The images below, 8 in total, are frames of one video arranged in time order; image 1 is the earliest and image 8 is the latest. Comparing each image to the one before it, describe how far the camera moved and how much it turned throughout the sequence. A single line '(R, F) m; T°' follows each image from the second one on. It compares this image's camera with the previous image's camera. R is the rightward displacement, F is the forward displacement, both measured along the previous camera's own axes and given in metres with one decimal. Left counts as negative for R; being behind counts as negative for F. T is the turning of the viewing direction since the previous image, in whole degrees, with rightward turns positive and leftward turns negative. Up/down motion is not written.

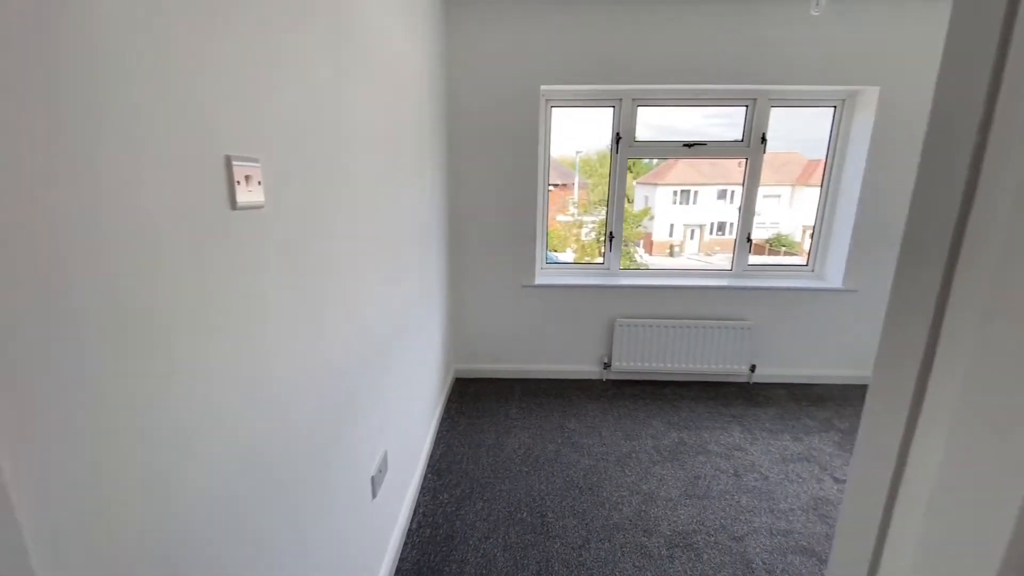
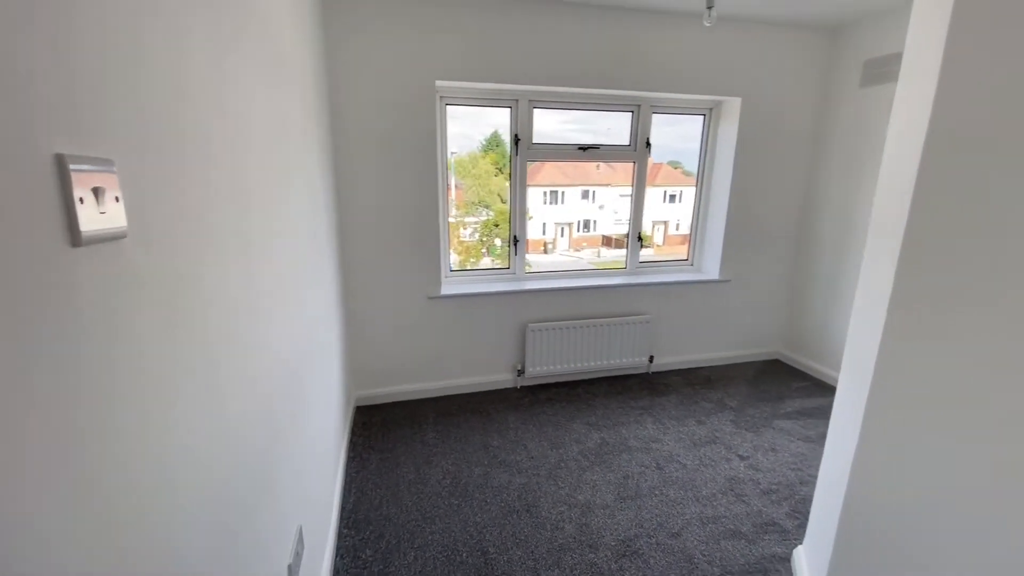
(-0.2, +0.2) m; +15°
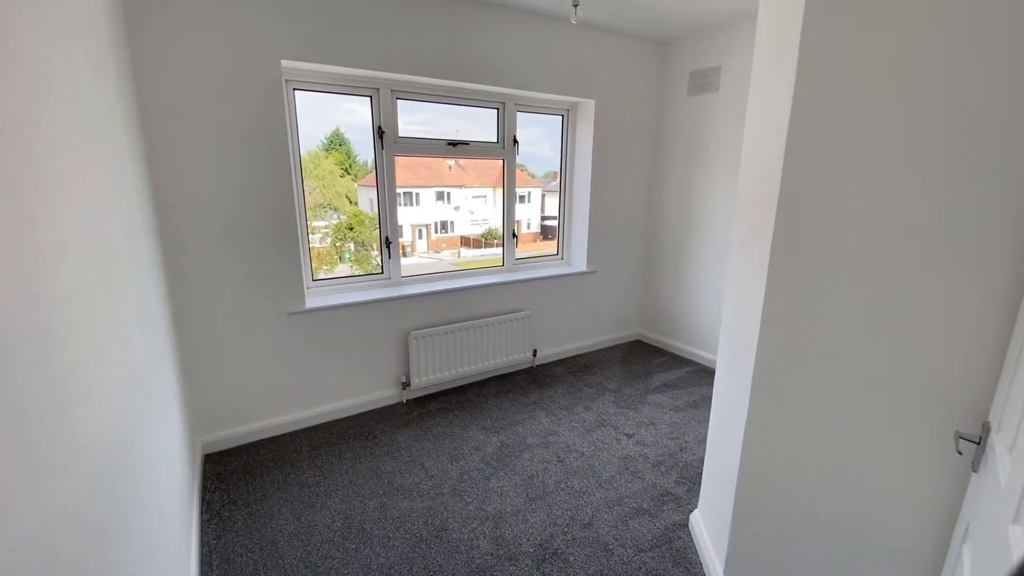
(-0.1, +0.2) m; +18°
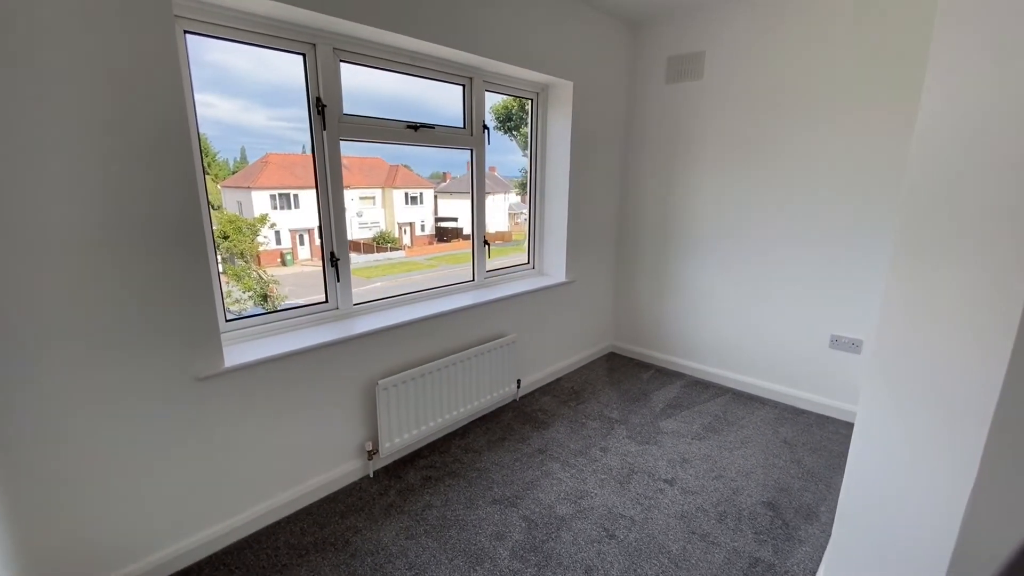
(-0.5, +0.7) m; +14°
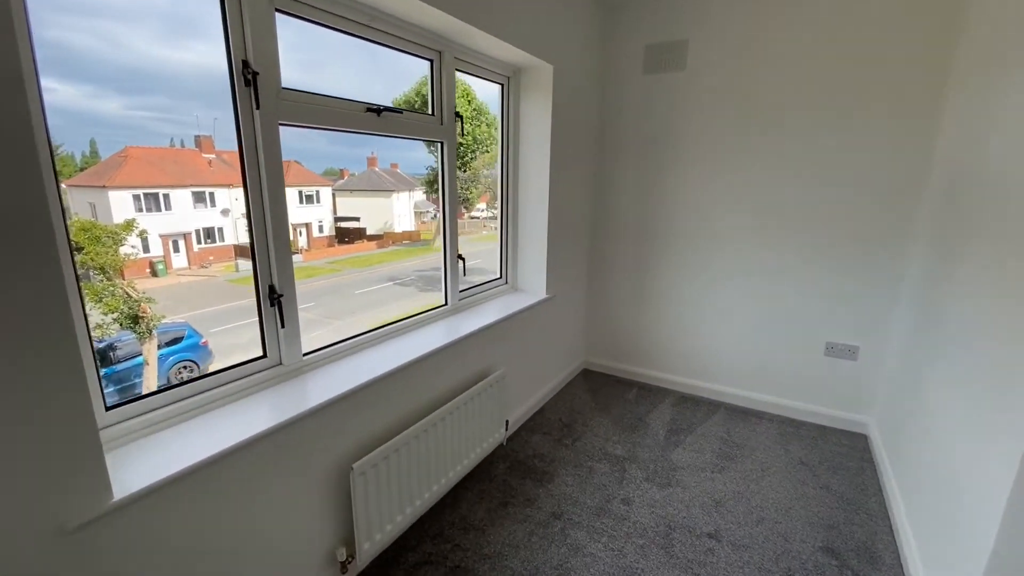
(-0.4, +0.5) m; +12°
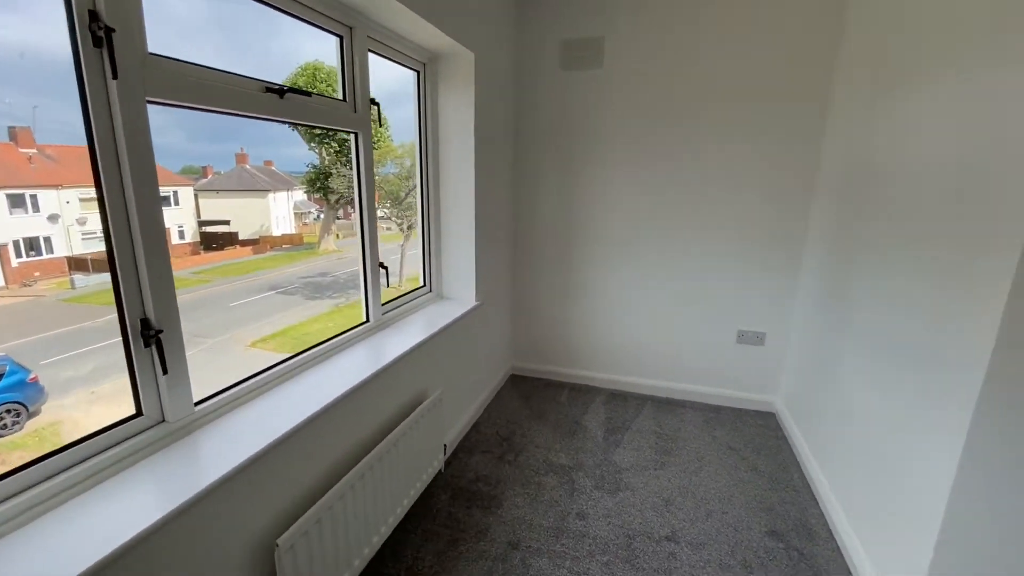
(-0.2, +0.2) m; +13°
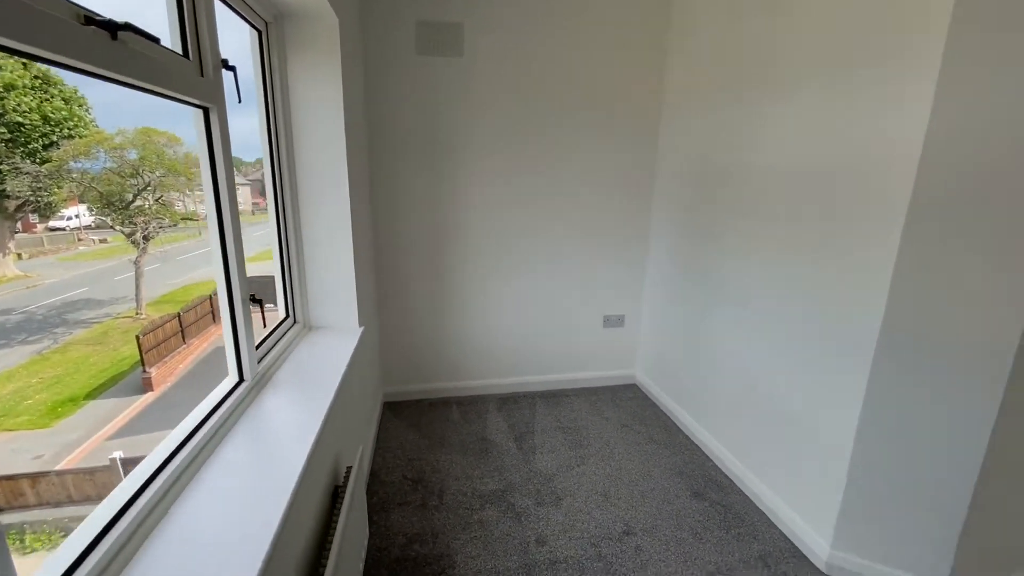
(-0.5, +0.4) m; +26°
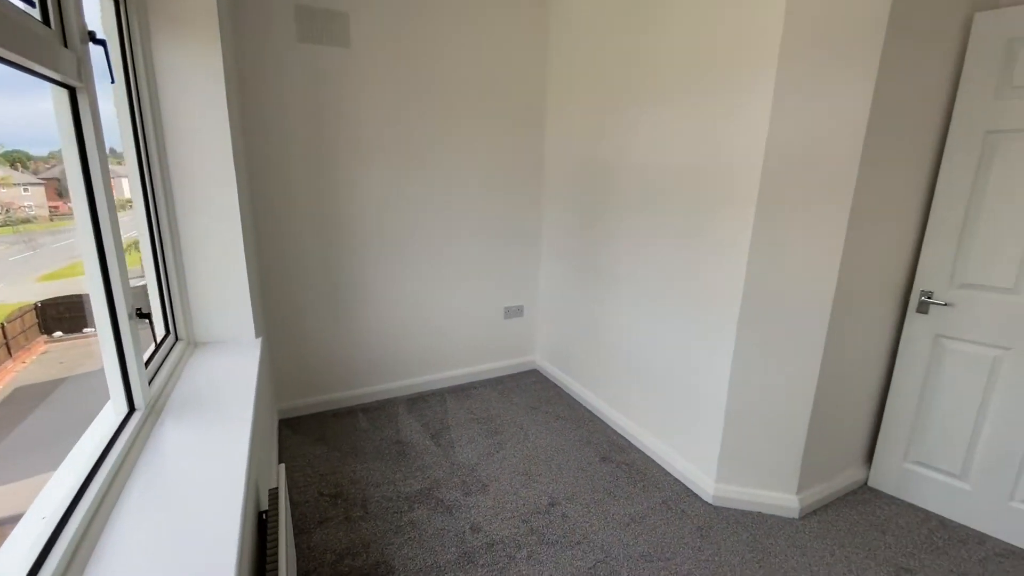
(-0.2, 0.0) m; +16°
